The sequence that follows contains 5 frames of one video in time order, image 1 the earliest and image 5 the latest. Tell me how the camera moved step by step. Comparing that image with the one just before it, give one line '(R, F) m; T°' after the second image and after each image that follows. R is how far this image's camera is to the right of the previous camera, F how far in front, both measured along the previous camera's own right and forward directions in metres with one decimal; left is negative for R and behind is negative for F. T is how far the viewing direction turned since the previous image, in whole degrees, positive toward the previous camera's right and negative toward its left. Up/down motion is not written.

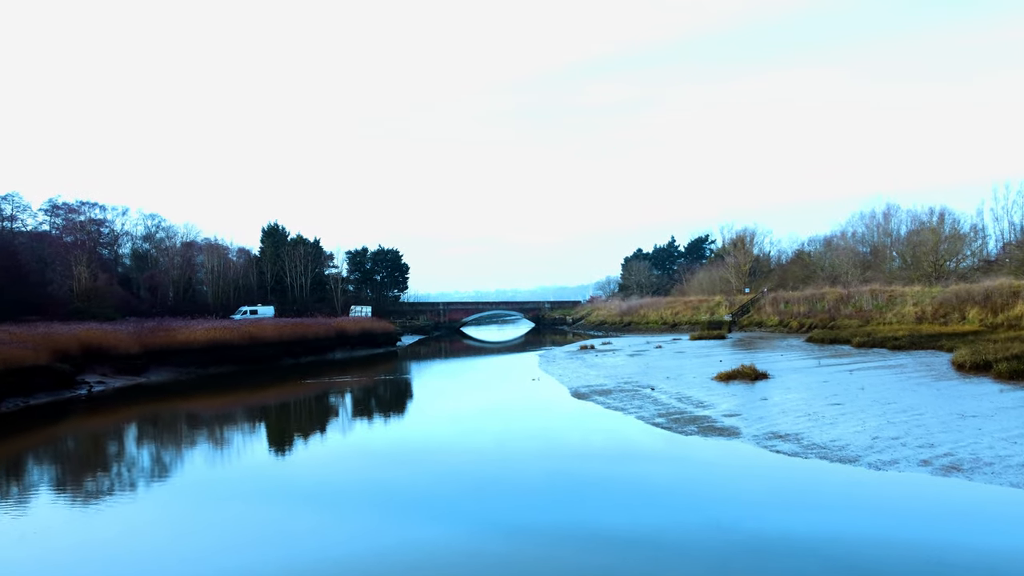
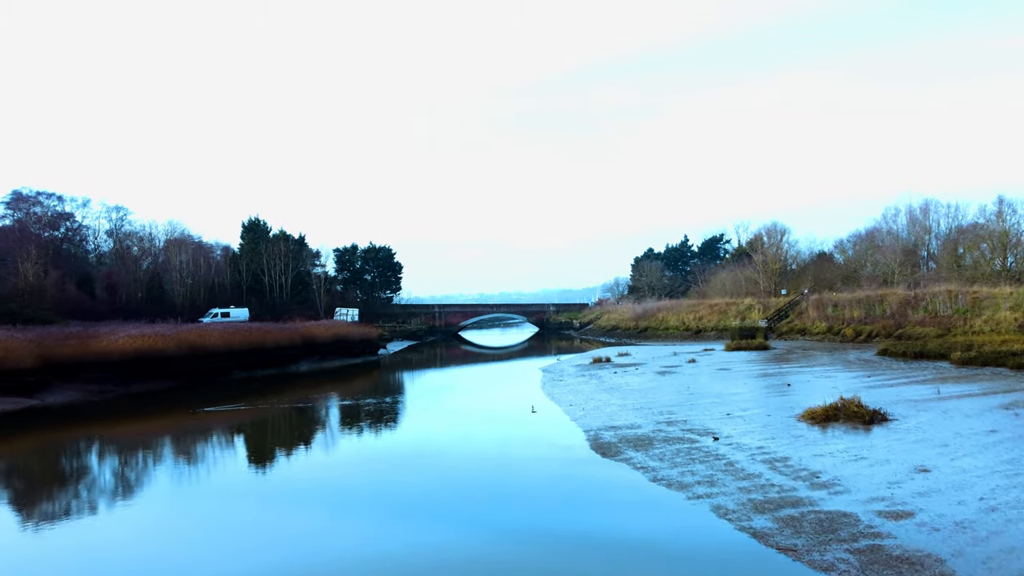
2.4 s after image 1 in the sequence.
(+0.3, +5.9) m; 0°
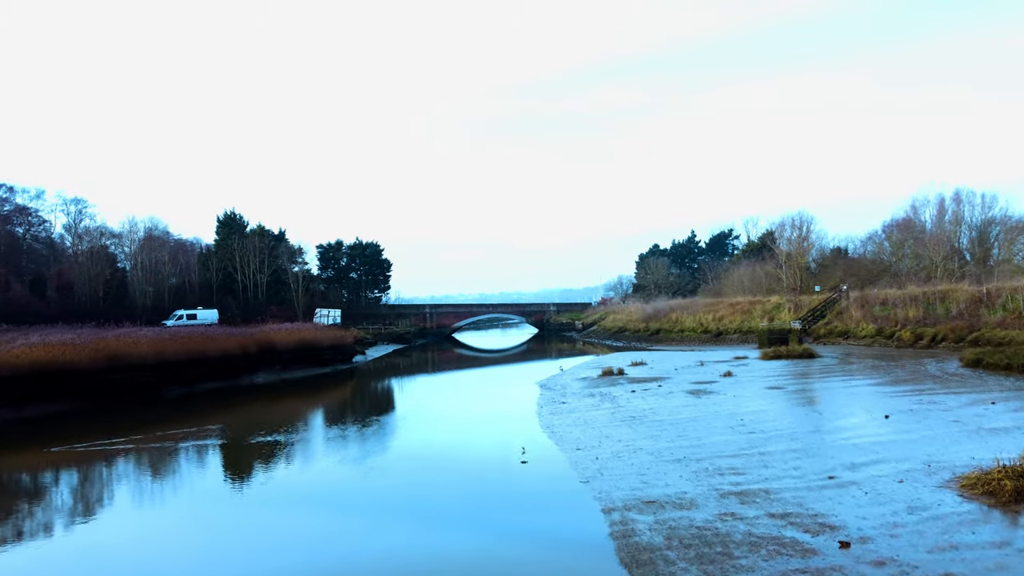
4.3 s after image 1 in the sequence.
(+0.4, +4.9) m; 0°
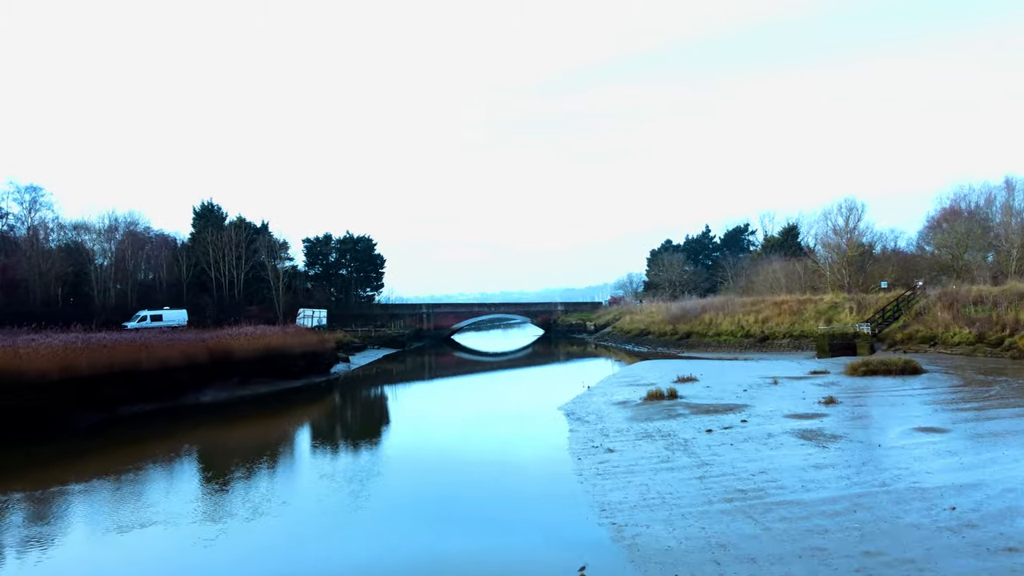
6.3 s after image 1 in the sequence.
(-0.4, +5.3) m; 0°
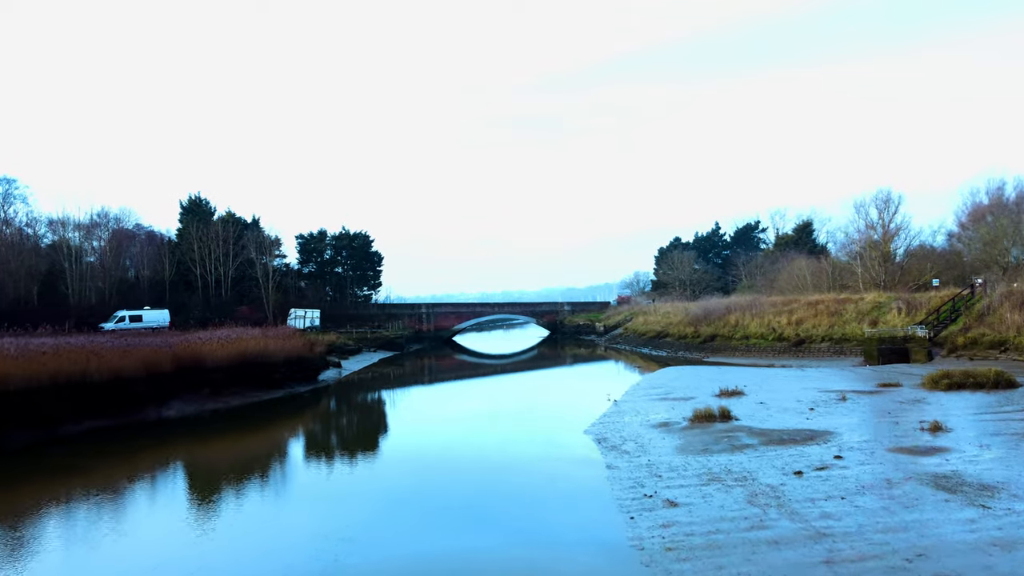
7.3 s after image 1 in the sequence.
(-0.4, +2.9) m; 0°
